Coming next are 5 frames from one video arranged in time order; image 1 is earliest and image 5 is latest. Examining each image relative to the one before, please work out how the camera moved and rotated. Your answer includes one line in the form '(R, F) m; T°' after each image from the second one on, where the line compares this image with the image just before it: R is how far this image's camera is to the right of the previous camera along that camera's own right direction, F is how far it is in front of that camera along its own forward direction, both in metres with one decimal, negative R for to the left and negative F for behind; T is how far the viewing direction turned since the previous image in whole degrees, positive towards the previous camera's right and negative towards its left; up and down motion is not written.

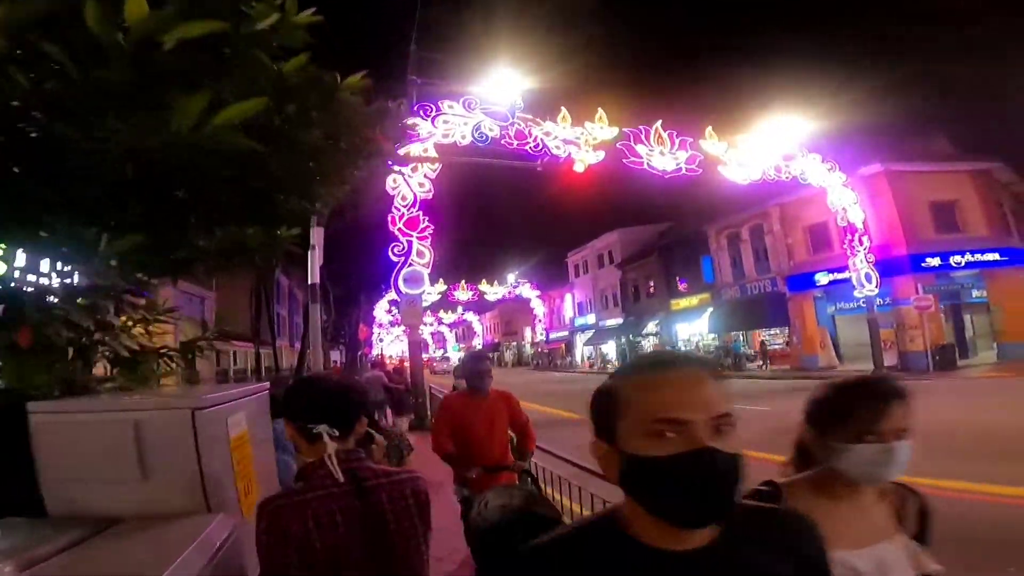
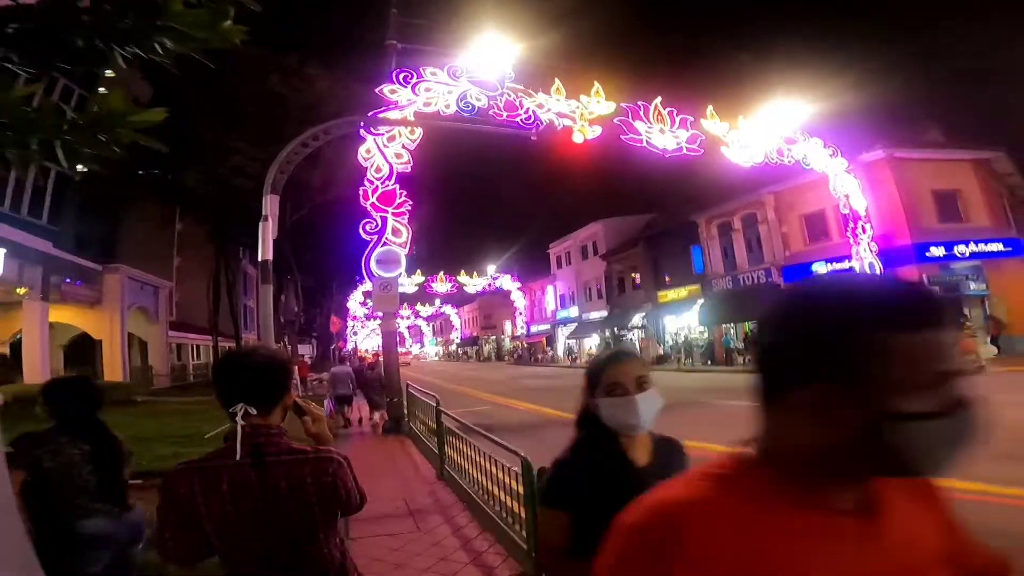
(-0.2, +1.4) m; +2°
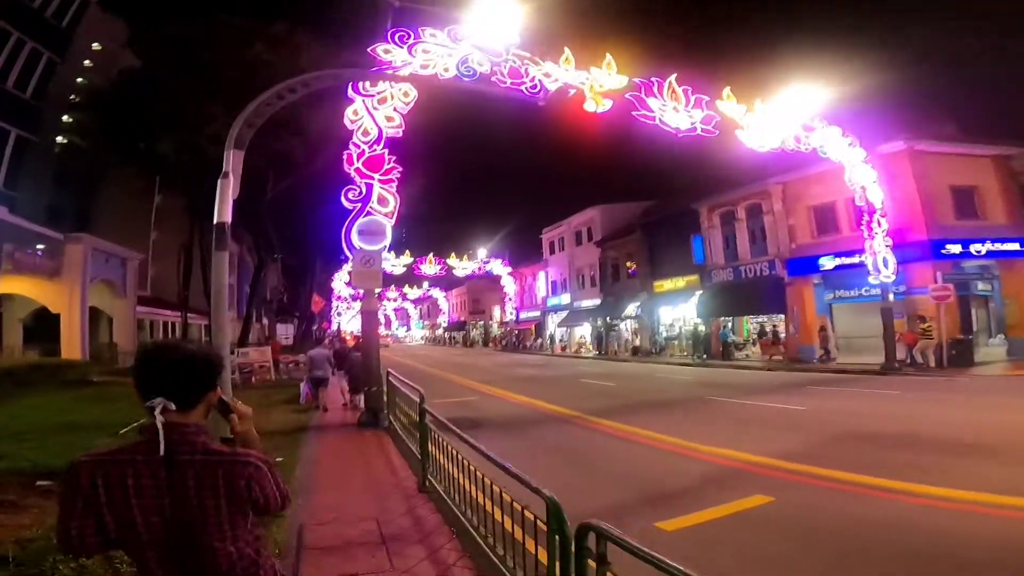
(-0.1, +1.1) m; +1°
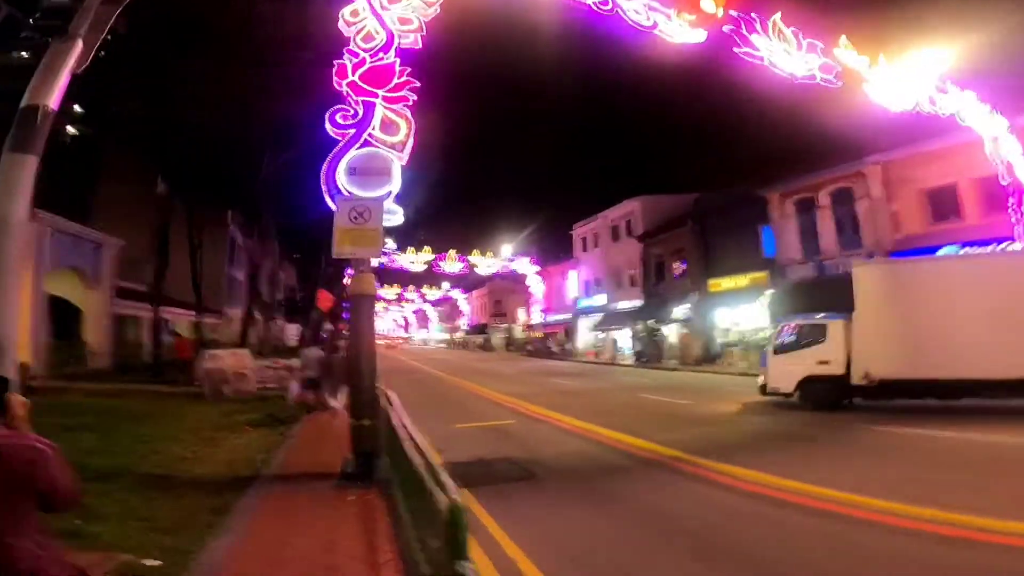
(-0.6, +3.6) m; -2°
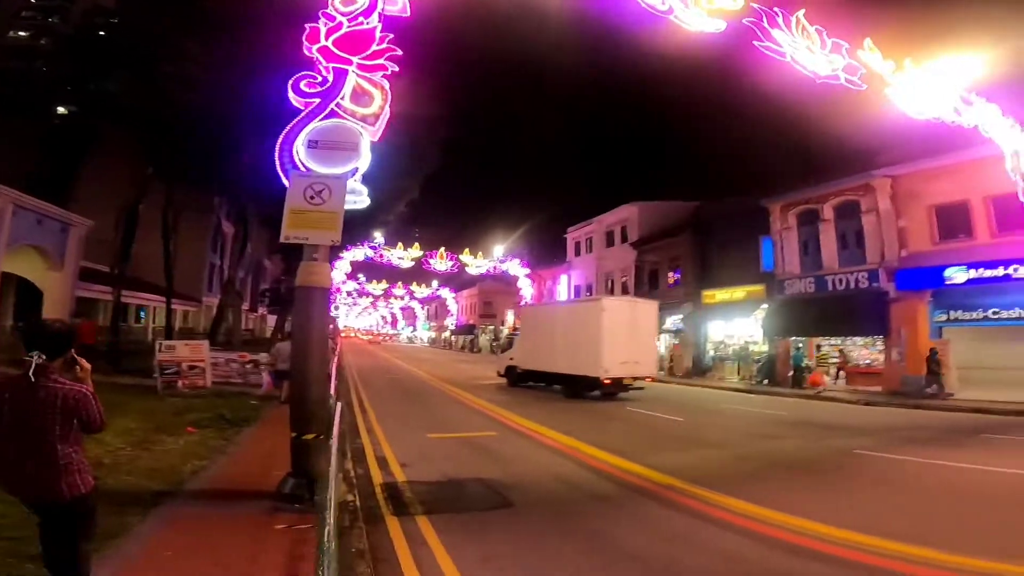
(+0.1, +0.9) m; +1°
